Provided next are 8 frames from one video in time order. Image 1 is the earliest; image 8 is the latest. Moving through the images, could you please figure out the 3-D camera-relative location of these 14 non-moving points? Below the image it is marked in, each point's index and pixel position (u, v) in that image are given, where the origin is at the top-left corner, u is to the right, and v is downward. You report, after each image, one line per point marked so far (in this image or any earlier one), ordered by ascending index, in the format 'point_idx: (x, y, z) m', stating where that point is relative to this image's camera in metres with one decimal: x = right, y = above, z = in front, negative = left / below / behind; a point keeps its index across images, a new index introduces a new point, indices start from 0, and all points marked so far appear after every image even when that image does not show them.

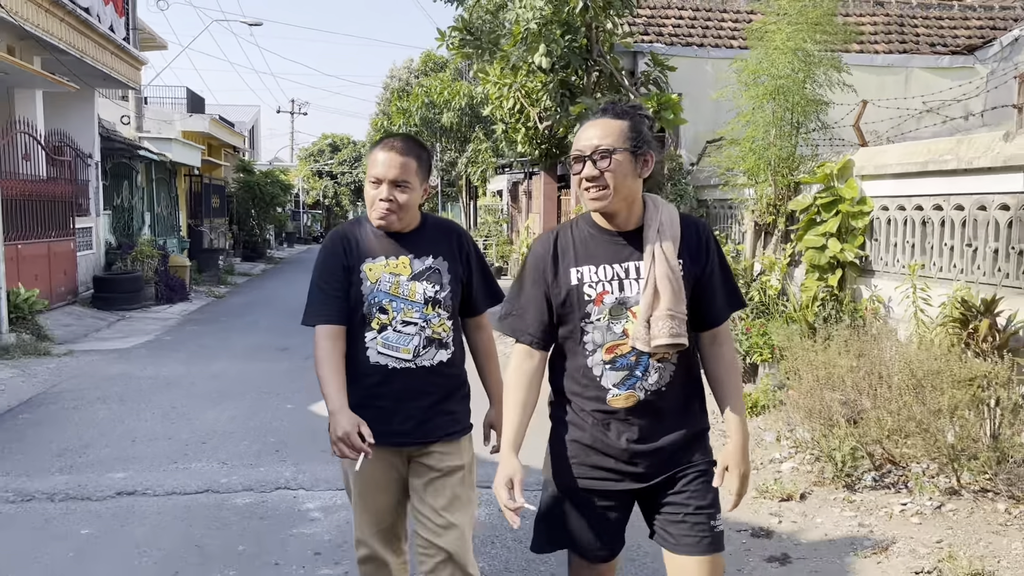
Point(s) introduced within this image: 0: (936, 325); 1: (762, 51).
0: (+2.5, -0.2, +5.0) m
1: (+2.1, +2.0, +7.3) m
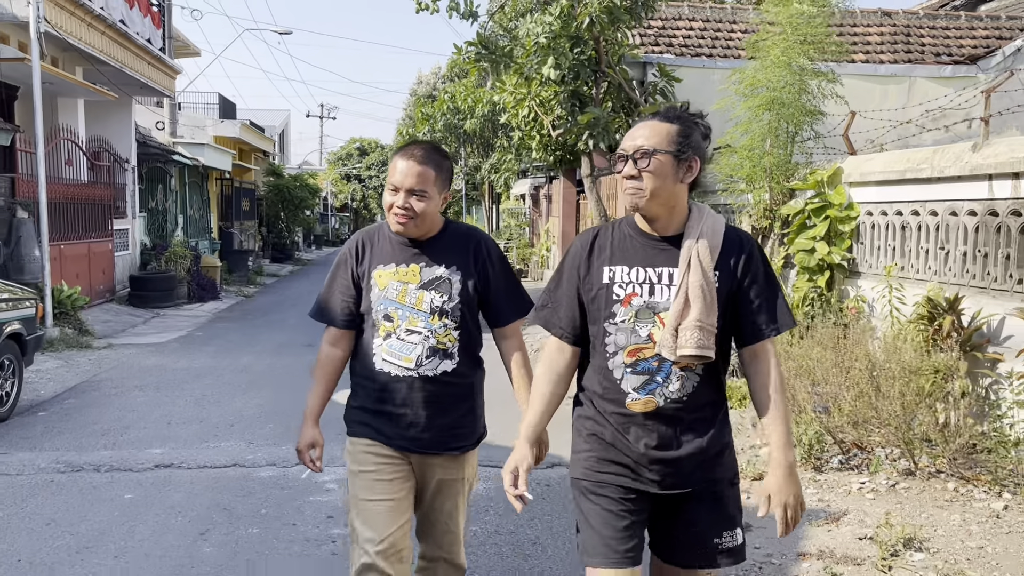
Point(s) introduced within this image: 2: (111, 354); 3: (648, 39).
0: (+2.5, -0.2, +5.4) m
1: (+2.2, +2.0, +7.7) m
2: (-4.0, -0.7, +8.6) m
3: (+1.7, +3.0, +10.5) m
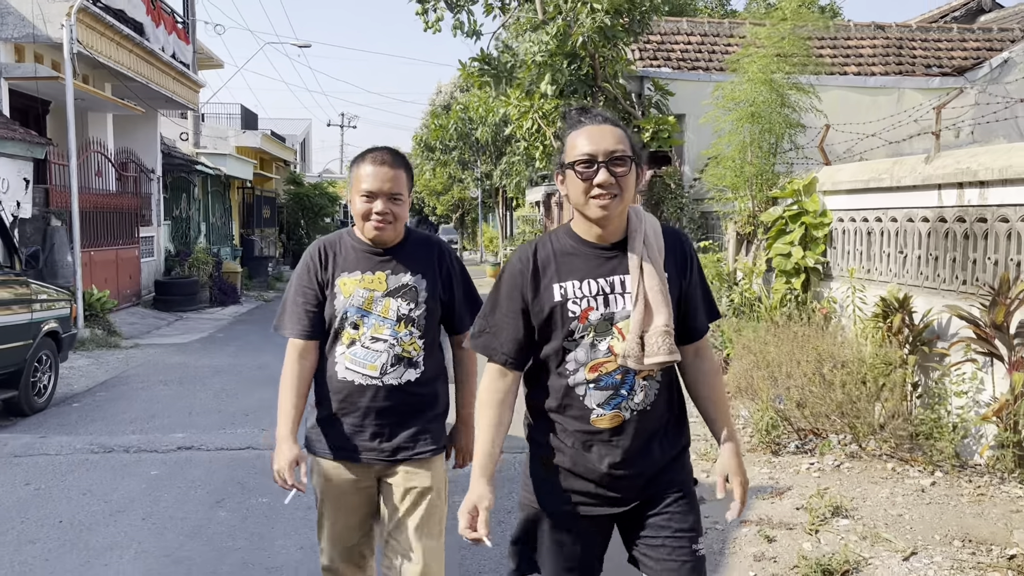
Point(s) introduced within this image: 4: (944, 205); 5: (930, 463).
0: (+2.4, -0.2, +5.8) m
1: (+2.2, +2.0, +8.2) m
2: (-4.0, -0.7, +9.2) m
3: (+1.7, +3.0, +11.0) m
4: (+2.8, +0.5, +5.5) m
5: (+2.3, -1.0, +4.8) m
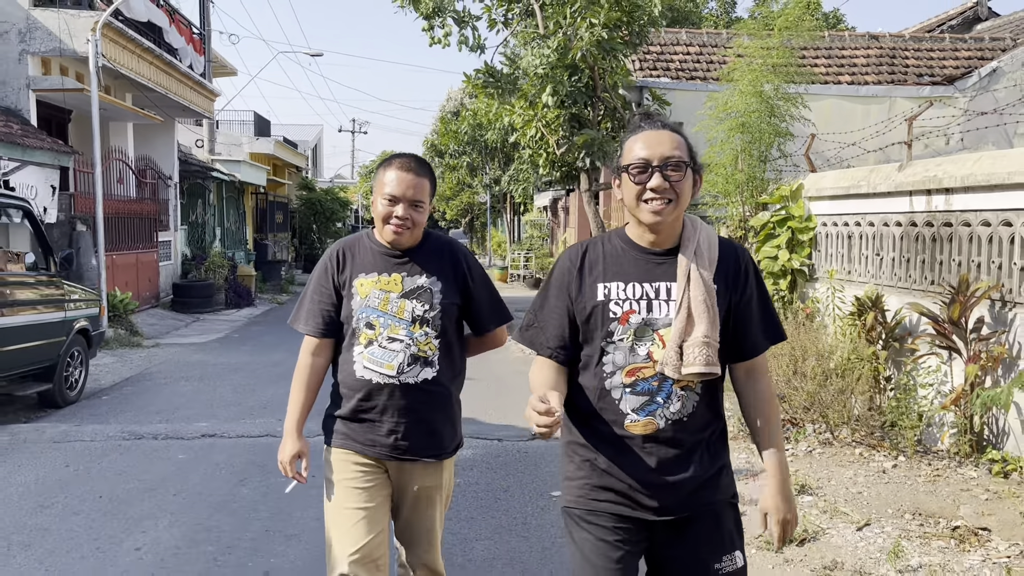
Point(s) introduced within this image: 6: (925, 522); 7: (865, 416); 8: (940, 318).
0: (+2.4, -0.2, +6.2) m
1: (+2.2, +2.0, +8.6) m
2: (-3.9, -0.7, +9.7) m
3: (+1.8, +2.9, +11.4) m
4: (+2.7, +0.5, +5.9) m
5: (+2.3, -1.0, +5.2) m
6: (+1.9, -1.1, +3.9) m
7: (+2.2, -0.8, +5.4) m
8: (+2.5, -0.2, +5.1) m
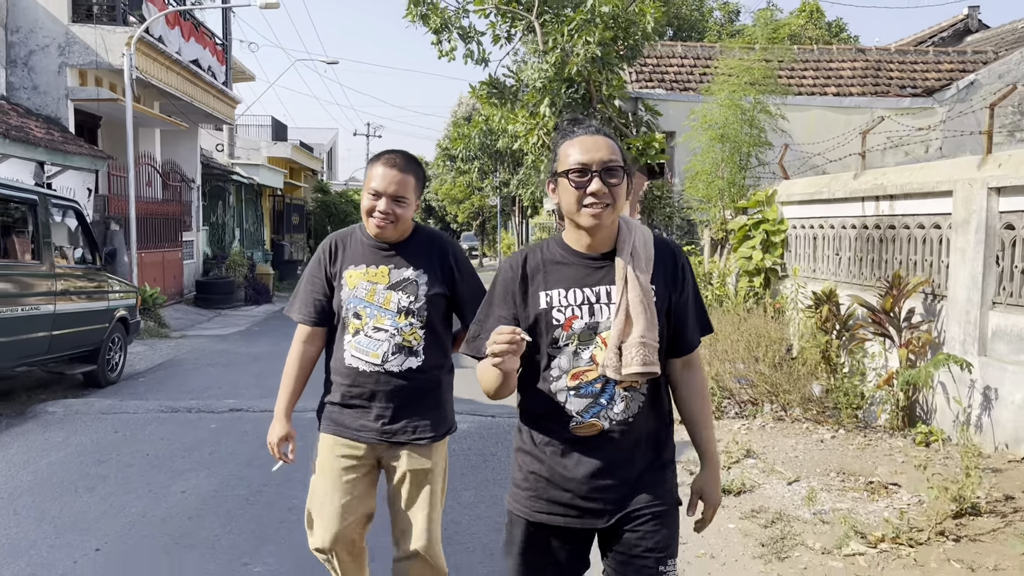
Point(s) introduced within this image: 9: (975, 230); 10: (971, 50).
0: (+2.4, -0.2, +6.9) m
1: (+2.2, +2.0, +9.3) m
2: (-3.9, -0.7, +10.5) m
3: (+1.8, +3.0, +12.1) m
4: (+2.7, +0.6, +6.6) m
5: (+2.2, -0.9, +5.9) m
6: (+1.8, -1.0, +4.6) m
7: (+2.2, -0.8, +6.1) m
8: (+2.4, -0.1, +5.8) m
9: (+2.8, +0.3, +5.1) m
10: (+7.3, +3.8, +13.8) m
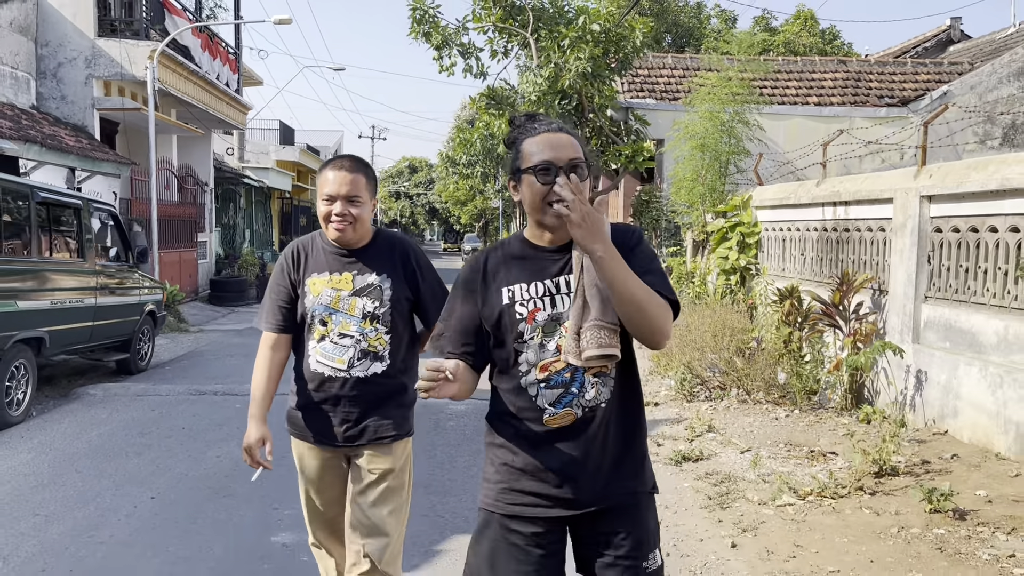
0: (+2.3, -0.2, +7.6) m
1: (+2.1, +2.0, +10.0) m
2: (-4.0, -0.6, +11.2) m
3: (+1.8, +3.0, +12.8) m
4: (+2.6, +0.6, +7.3) m
5: (+2.2, -0.9, +6.6) m
6: (+1.7, -1.0, +5.3) m
7: (+2.1, -0.8, +6.8) m
8: (+2.4, -0.1, +6.5) m
9: (+2.7, +0.4, +5.9) m
10: (+7.3, +3.8, +14.5) m
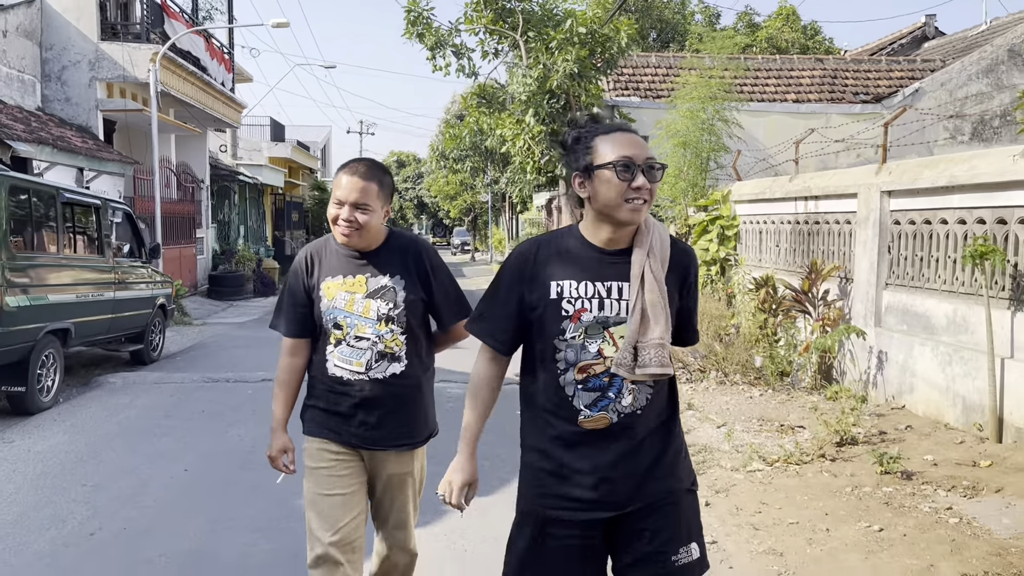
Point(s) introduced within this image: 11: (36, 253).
0: (+2.2, -0.1, +8.2) m
1: (+2.0, +2.1, +10.5) m
2: (-4.1, -0.5, +11.6) m
3: (+1.7, +3.1, +13.3) m
4: (+2.6, +0.7, +7.8) m
5: (+2.1, -0.8, +7.1) m
6: (+1.7, -0.9, +5.9) m
7: (+2.1, -0.7, +7.3) m
8: (+2.3, 0.0, +7.0) m
9: (+2.7, +0.5, +6.4) m
10: (+7.1, +4.0, +15.0) m
11: (-3.6, +0.3, +6.6) m
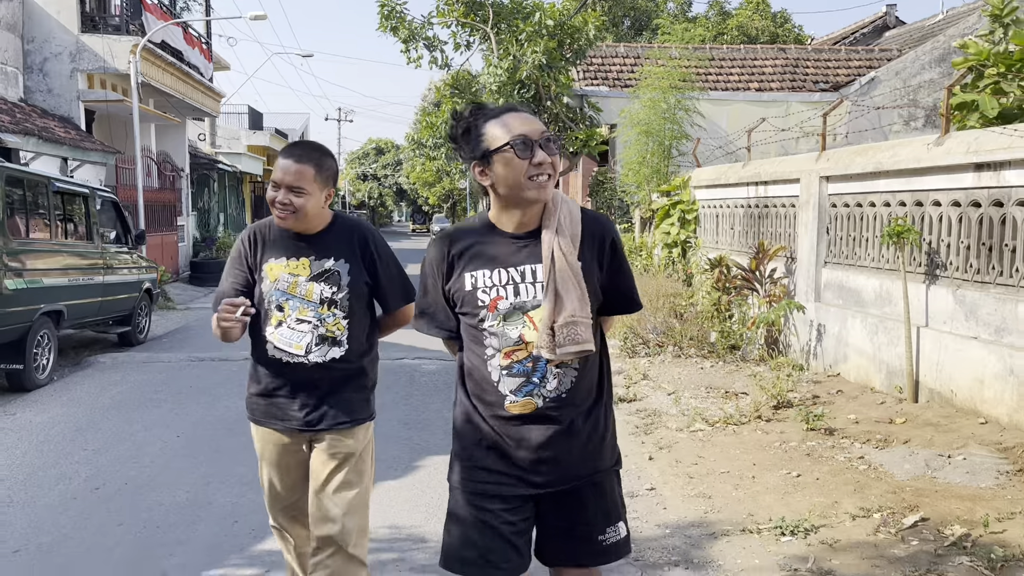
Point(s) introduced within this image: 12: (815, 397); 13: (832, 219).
0: (+1.9, +0.1, +8.7) m
1: (+1.7, +2.4, +11.0) m
2: (-4.5, -0.3, +12.0) m
3: (+1.2, +3.4, +13.7) m
4: (+2.3, +0.9, +8.3) m
5: (+1.8, -0.6, +7.7) m
6: (+1.5, -0.8, +6.4) m
7: (+1.8, -0.5, +7.9) m
8: (+2.0, +0.2, +7.5) m
9: (+2.4, +0.6, +6.9) m
10: (+6.6, +4.3, +15.6) m
11: (-3.9, +0.4, +6.9) m
12: (+2.1, -0.7, +5.9) m
13: (+2.5, +0.5, +6.7) m
